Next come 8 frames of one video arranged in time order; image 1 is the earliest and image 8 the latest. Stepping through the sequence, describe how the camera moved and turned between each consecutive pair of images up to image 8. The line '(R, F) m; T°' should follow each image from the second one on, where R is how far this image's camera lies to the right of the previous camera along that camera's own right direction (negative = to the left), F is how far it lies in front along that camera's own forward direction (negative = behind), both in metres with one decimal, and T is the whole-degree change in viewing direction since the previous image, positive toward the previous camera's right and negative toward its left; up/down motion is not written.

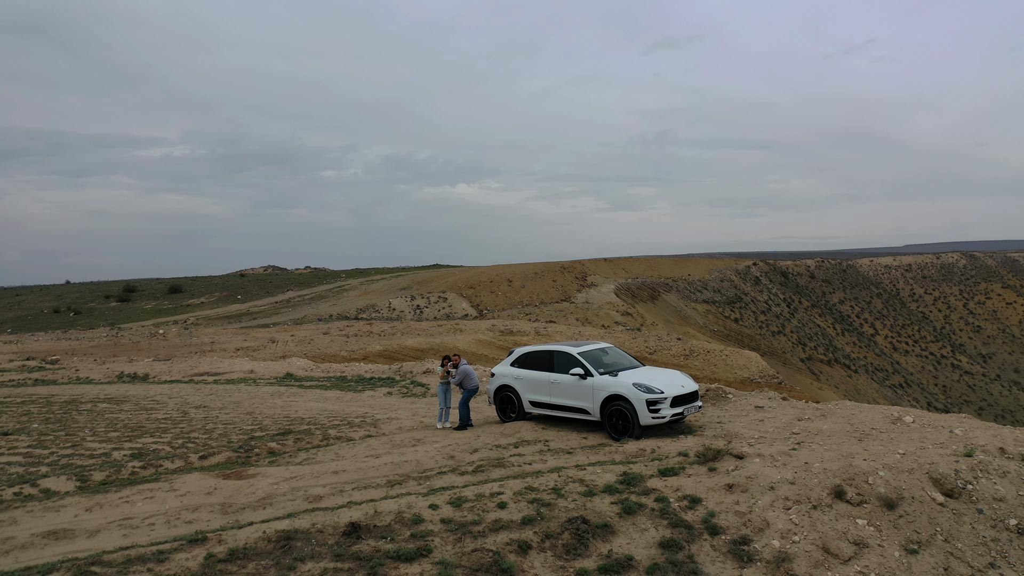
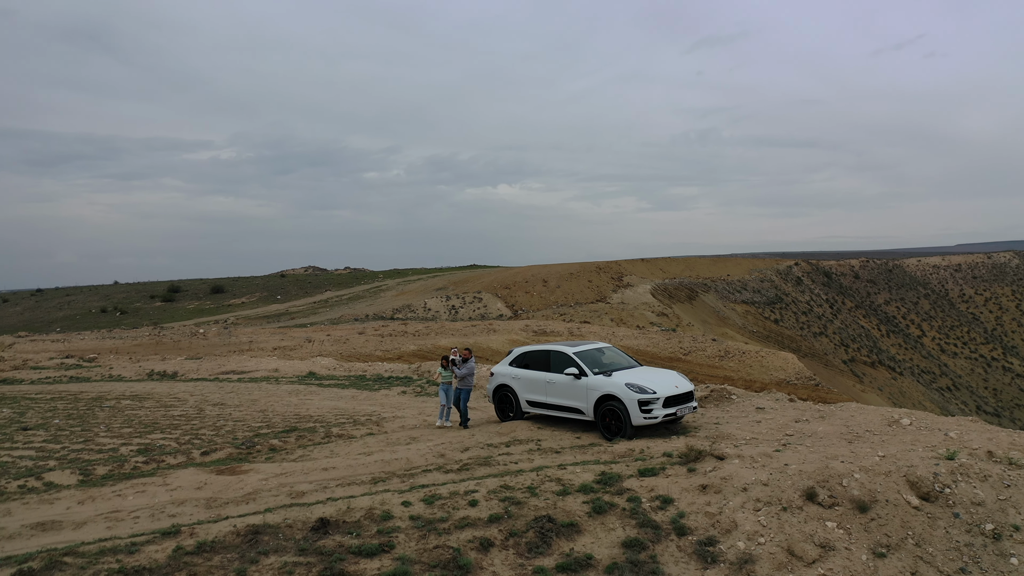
(+0.5, 0.0) m; -3°
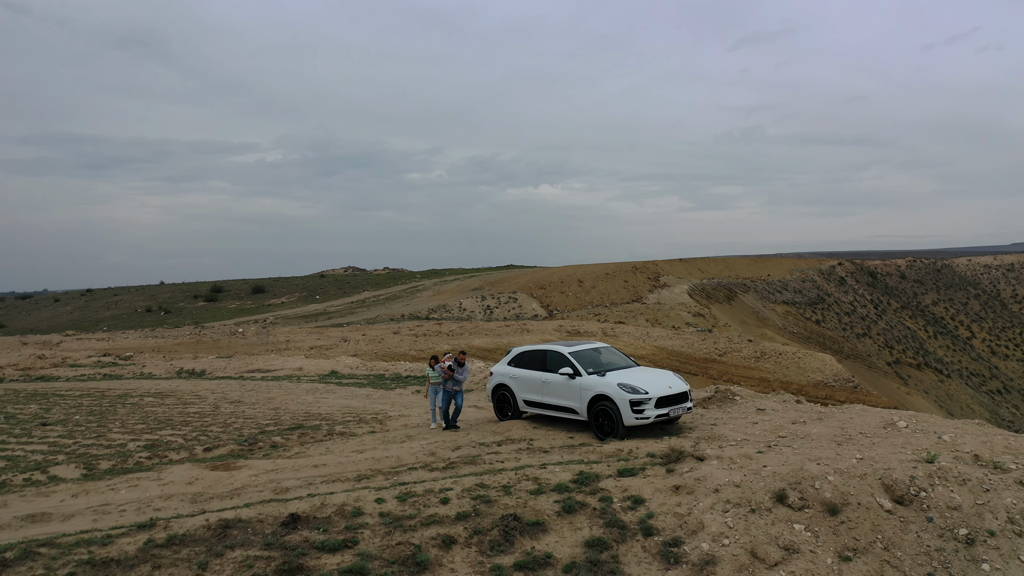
(+0.5, 0.0) m; -3°
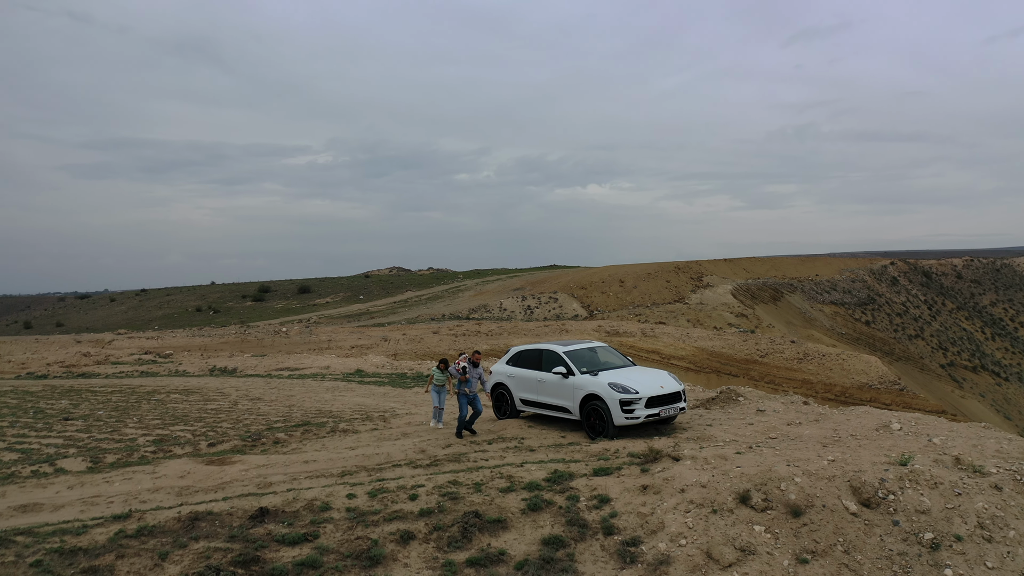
(+0.6, 0.0) m; -3°
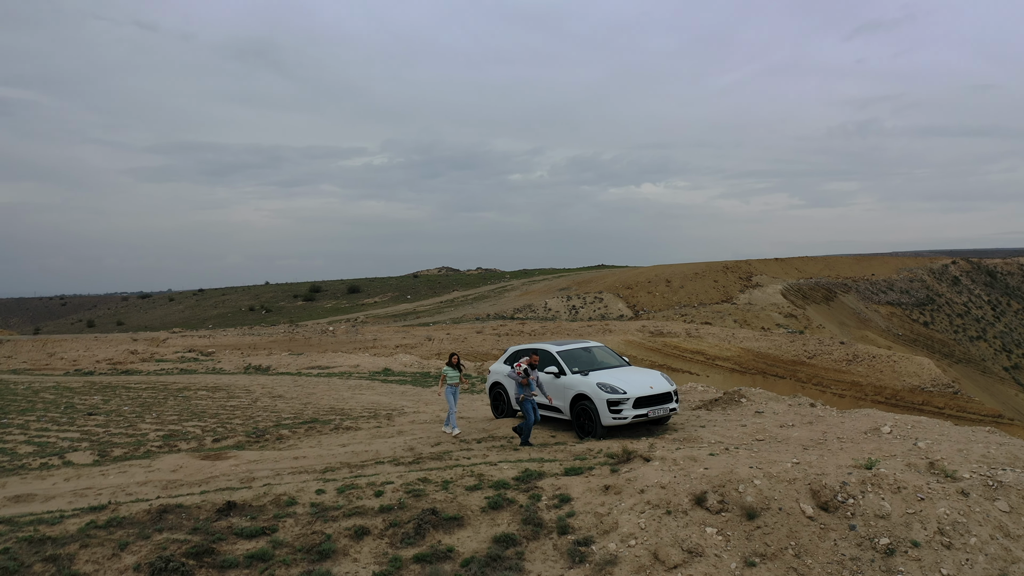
(+0.7, 0.0) m; -3°
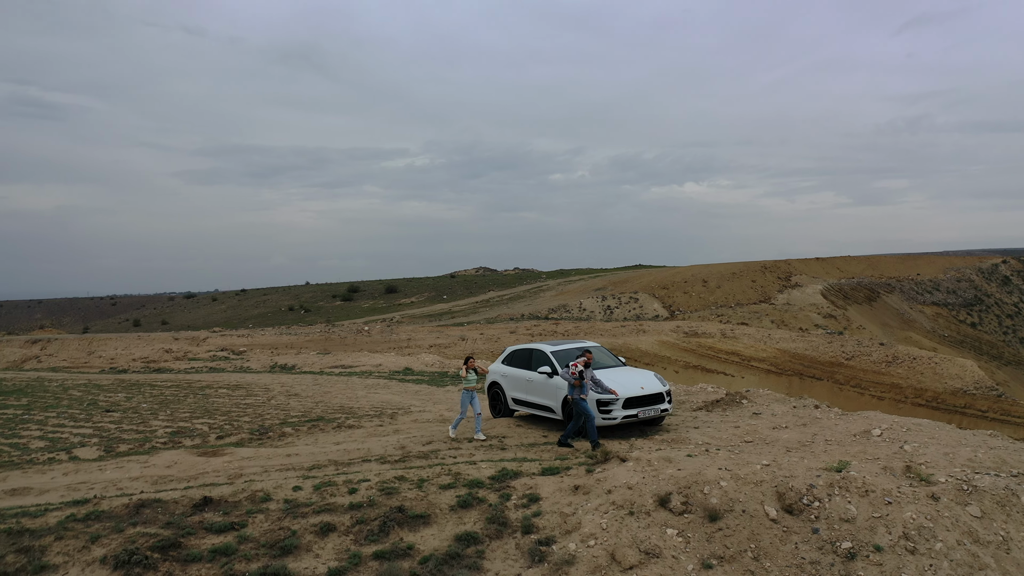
(+0.5, 0.0) m; -3°
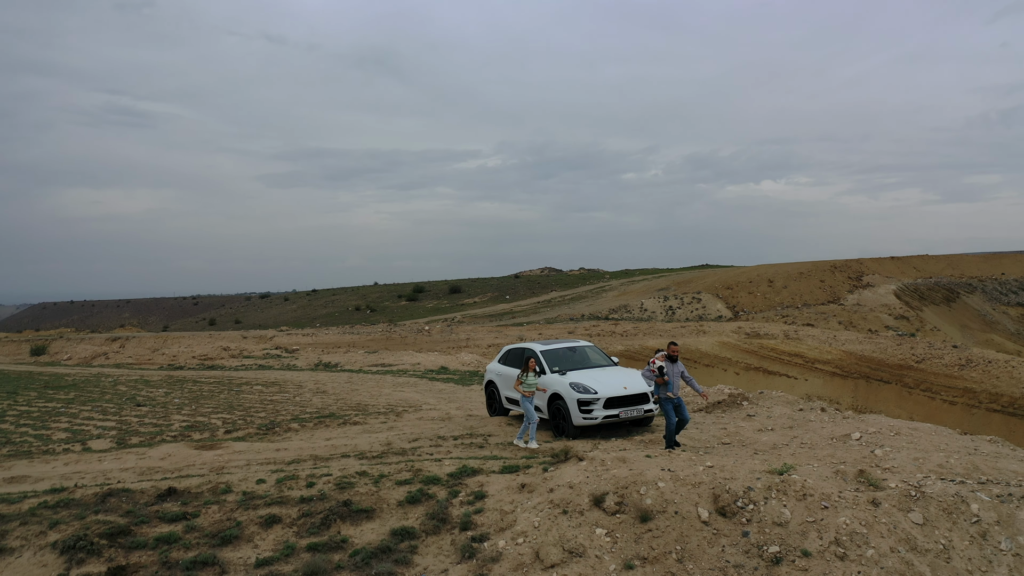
(+0.9, 0.0) m; -5°
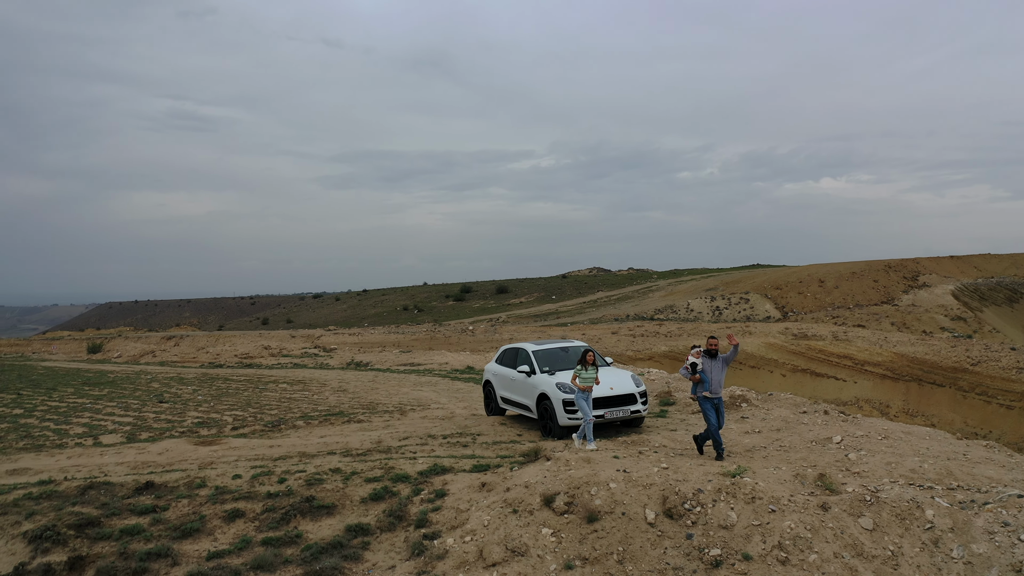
(+0.7, 0.0) m; -3°
